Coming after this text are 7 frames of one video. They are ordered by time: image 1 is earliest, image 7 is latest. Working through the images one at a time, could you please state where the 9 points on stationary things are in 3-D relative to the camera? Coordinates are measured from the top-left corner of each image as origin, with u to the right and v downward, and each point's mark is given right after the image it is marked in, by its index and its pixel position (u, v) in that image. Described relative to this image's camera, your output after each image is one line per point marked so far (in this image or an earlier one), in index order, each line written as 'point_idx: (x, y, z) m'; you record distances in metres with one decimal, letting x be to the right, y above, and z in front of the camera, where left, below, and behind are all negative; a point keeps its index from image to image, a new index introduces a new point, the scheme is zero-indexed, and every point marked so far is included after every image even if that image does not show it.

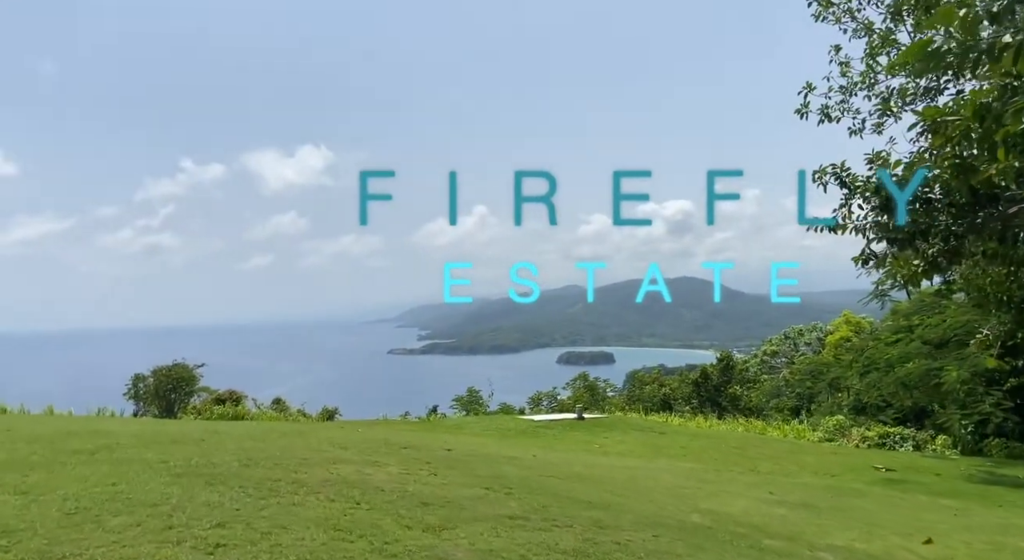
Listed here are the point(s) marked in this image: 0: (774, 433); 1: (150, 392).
0: (+4.1, -2.4, +12.7) m
1: (-6.7, -2.1, +14.7) m
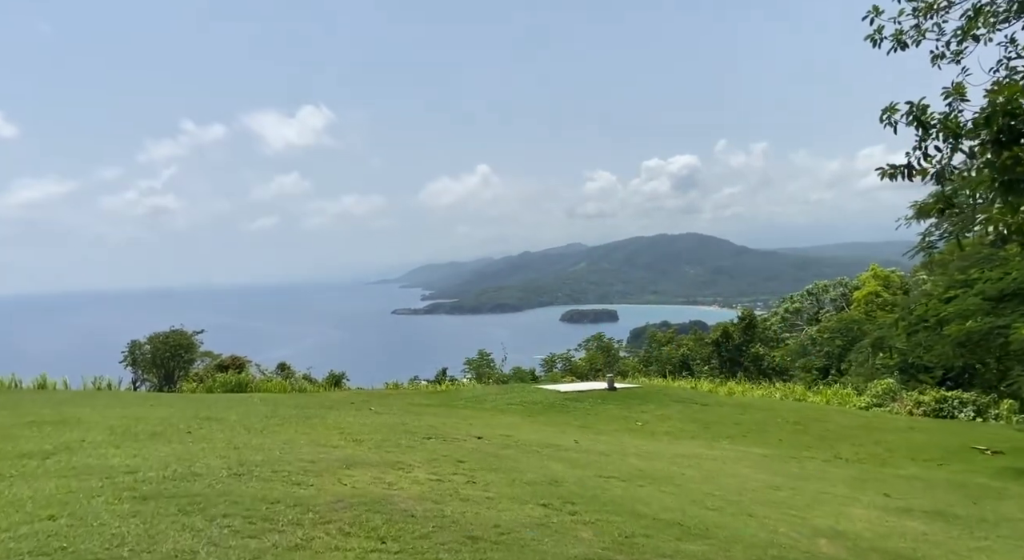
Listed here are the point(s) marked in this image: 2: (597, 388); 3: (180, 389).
0: (+4.5, -1.8, +11.8) m
1: (-6.3, -1.4, +13.8) m
2: (+1.0, -1.3, +10.0) m
3: (-5.5, -1.8, +13.4) m
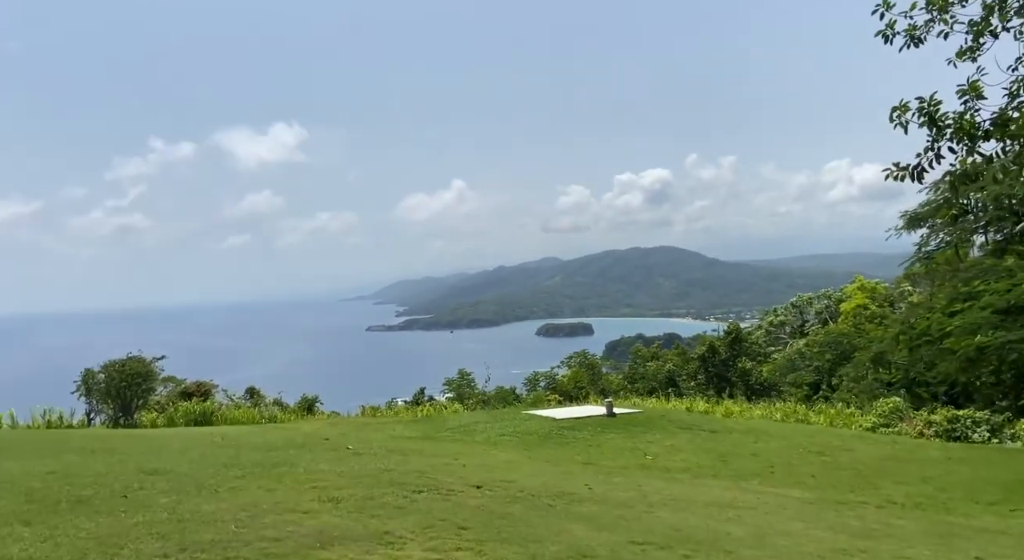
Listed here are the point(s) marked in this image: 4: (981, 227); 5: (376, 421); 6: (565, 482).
0: (+4.3, -1.9, +11.2) m
1: (-6.6, -1.8, +12.8) m
2: (+0.9, -1.5, +9.2) m
3: (-5.8, -2.2, +12.5) m
4: (+6.1, +0.7, +10.6) m
5: (-1.8, -1.9, +10.5) m
6: (+0.3, -1.3, +5.1) m
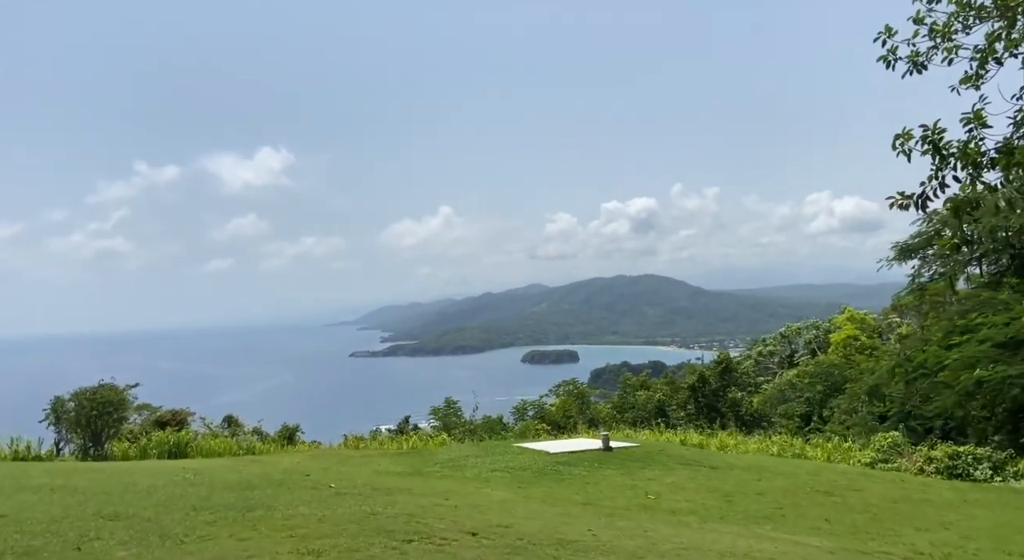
0: (+4.1, -2.4, +10.9) m
1: (-6.7, -2.1, +12.3) m
2: (+0.8, -1.9, +8.9) m
3: (-5.9, -2.5, +12.0) m
4: (+6.0, +0.3, +10.4) m
5: (-1.9, -2.2, +10.1) m
6: (+0.3, -1.4, +4.7) m
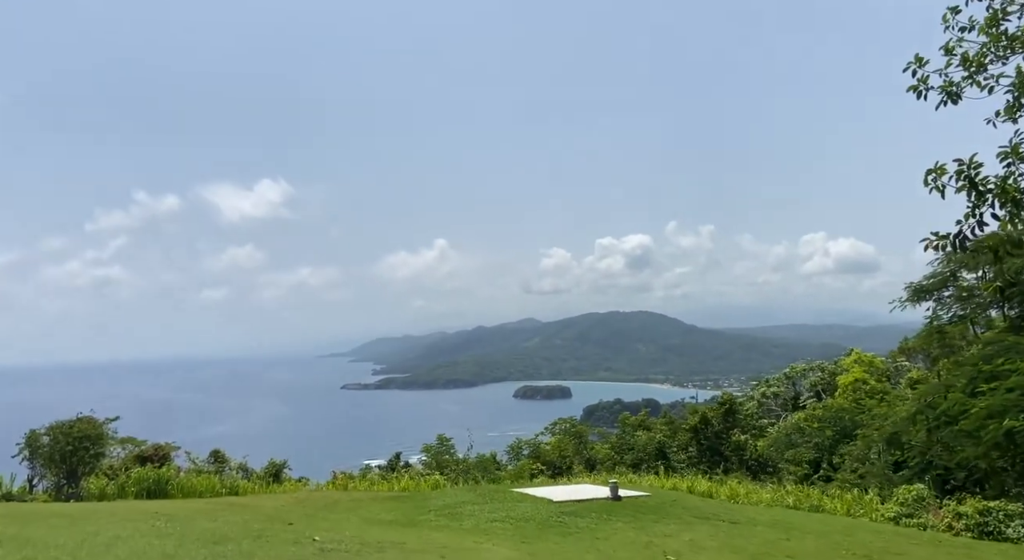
0: (+4.1, -2.9, +10.2) m
1: (-6.7, -2.5, +11.6) m
2: (+0.8, -2.2, +8.2) m
3: (-6.0, -2.9, +11.2) m
4: (+6.1, -0.3, +9.9) m
5: (-1.9, -2.6, +9.4) m
6: (+0.4, -1.6, +4.1) m
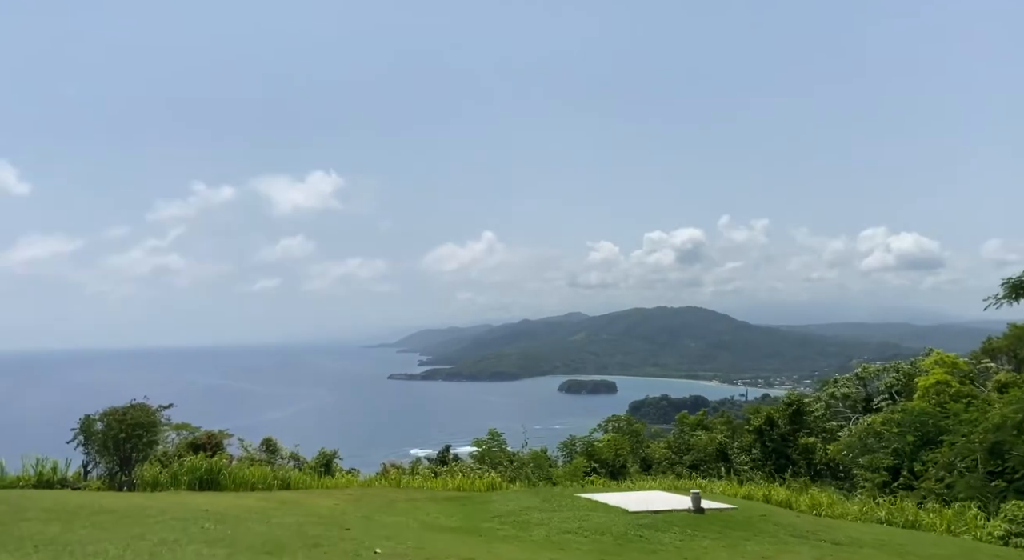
0: (+4.9, -2.8, +9.3) m
1: (-5.9, -2.3, +11.3) m
2: (+1.5, -2.1, +7.5) m
3: (-5.1, -2.7, +10.9) m
4: (+6.9, -0.2, +8.8) m
5: (-1.2, -2.4, +8.9) m
6: (+0.8, -1.5, +3.4) m
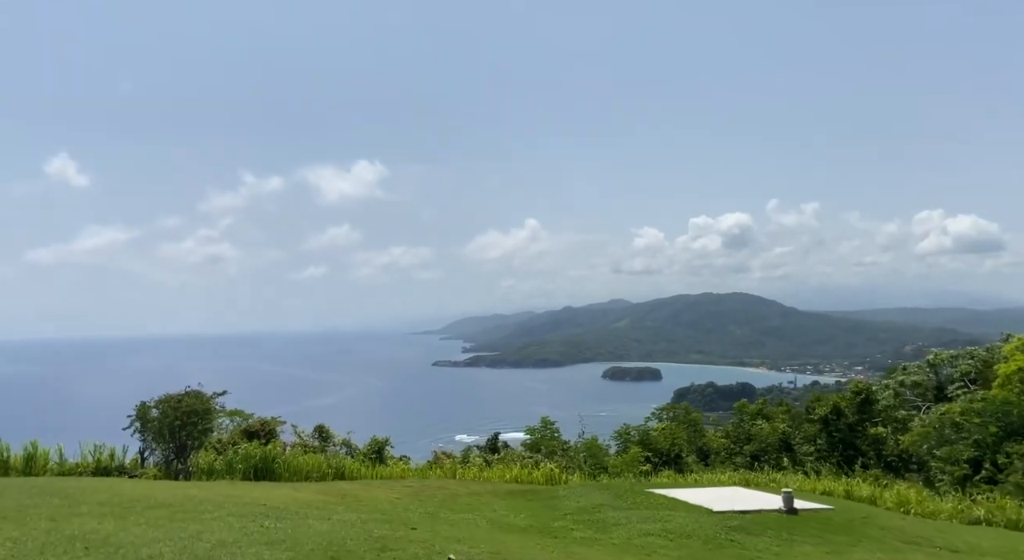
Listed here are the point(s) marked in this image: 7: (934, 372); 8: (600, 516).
0: (+5.6, -2.6, +8.6) m
1: (-5.0, -2.1, +11.1) m
2: (+2.1, -2.0, +6.9) m
3: (-4.3, -2.5, +10.7) m
4: (+7.5, 0.0, +7.9) m
5: (-0.5, -2.2, +8.4) m
6: (+1.2, -1.5, +2.9) m
7: (+10.7, -2.4, +20.3) m
8: (+0.7, -2.0, +6.9) m
